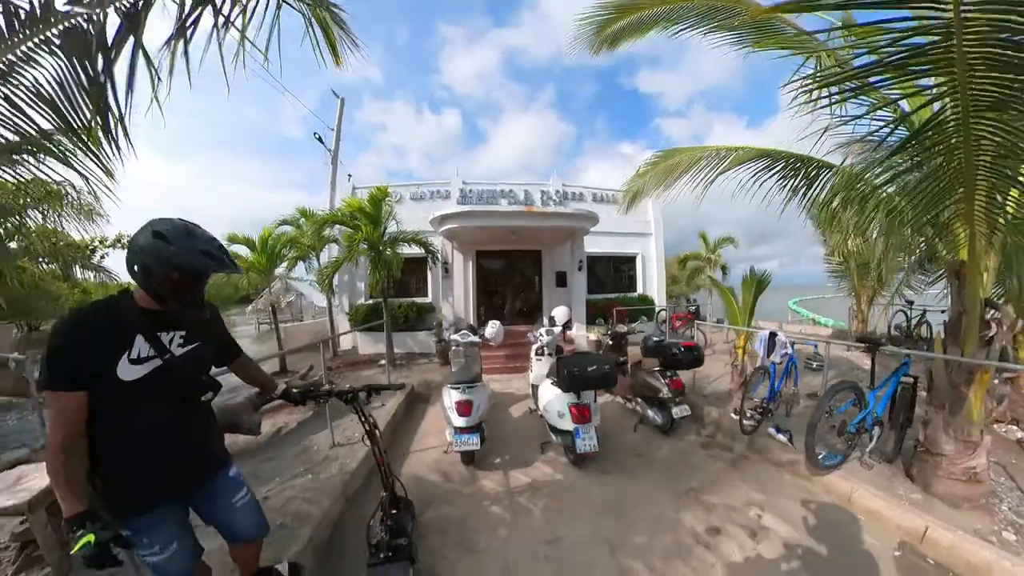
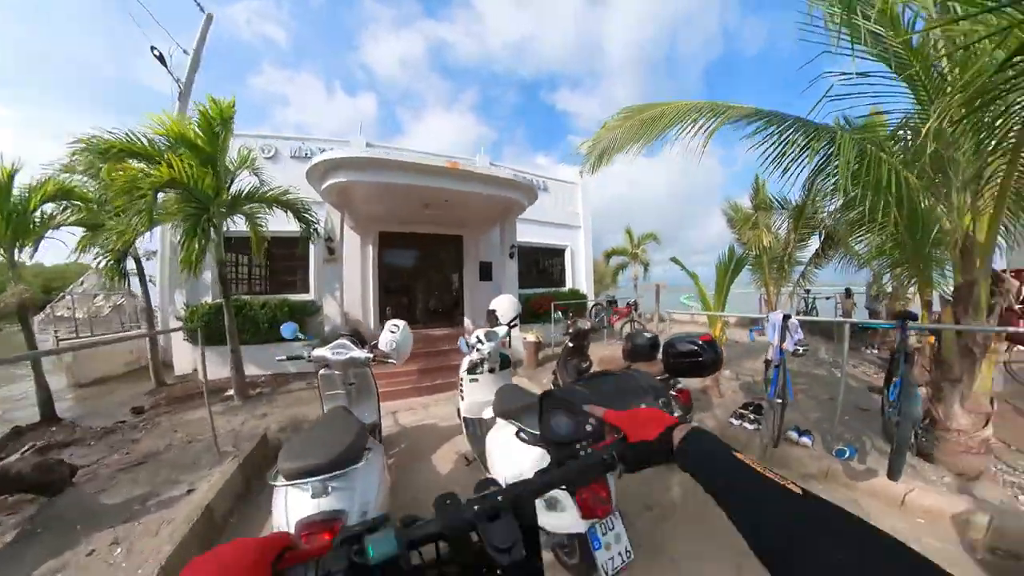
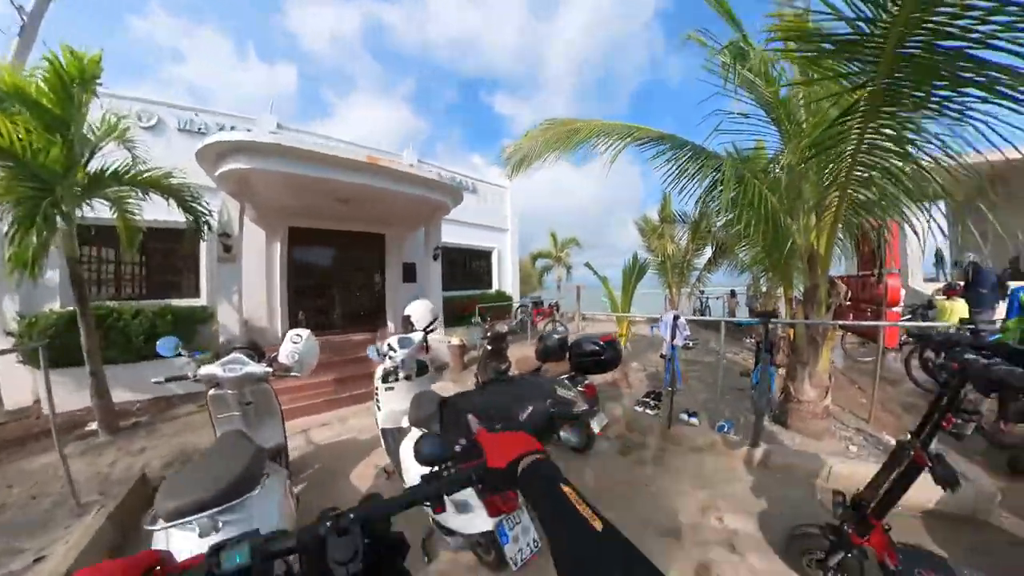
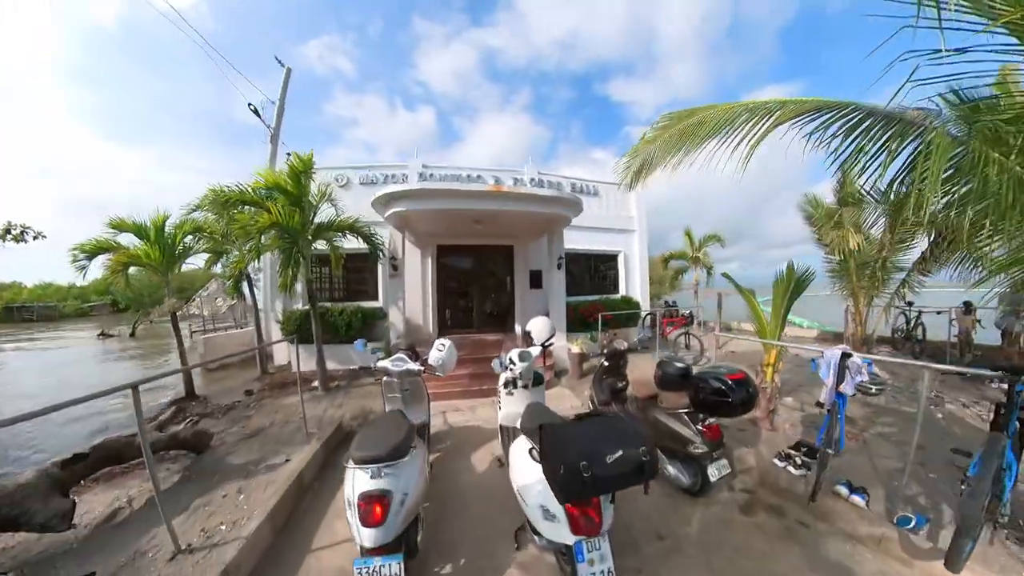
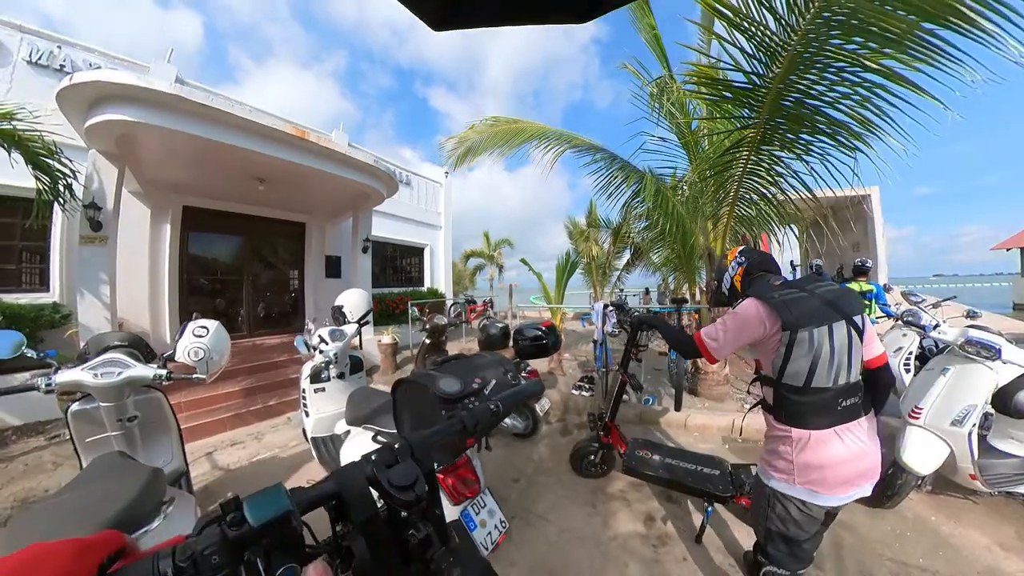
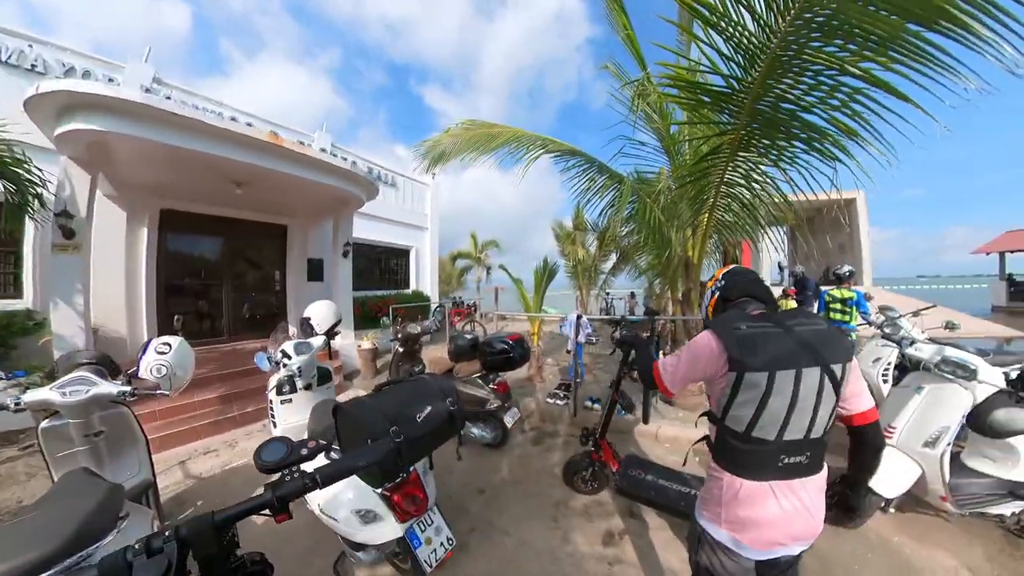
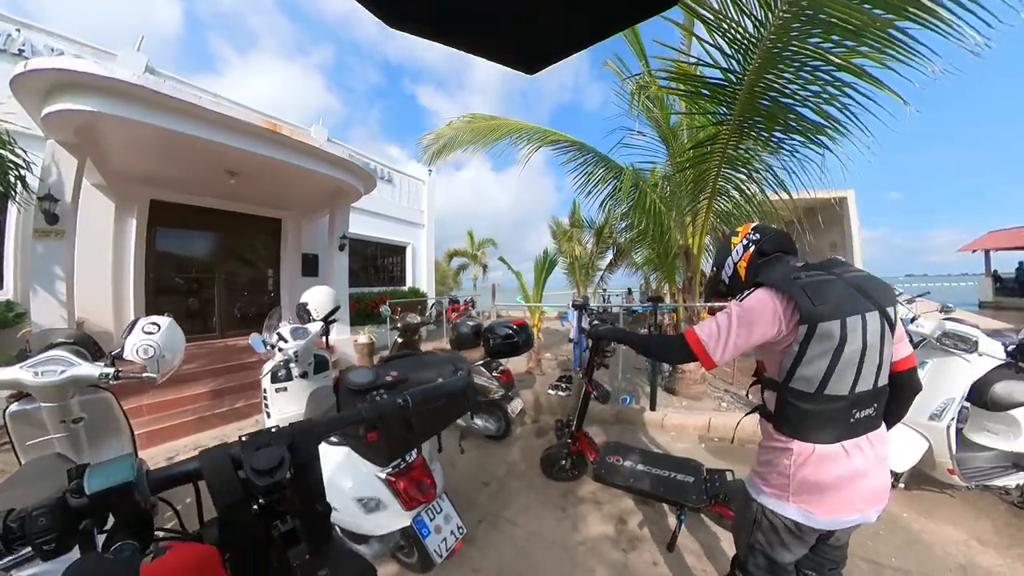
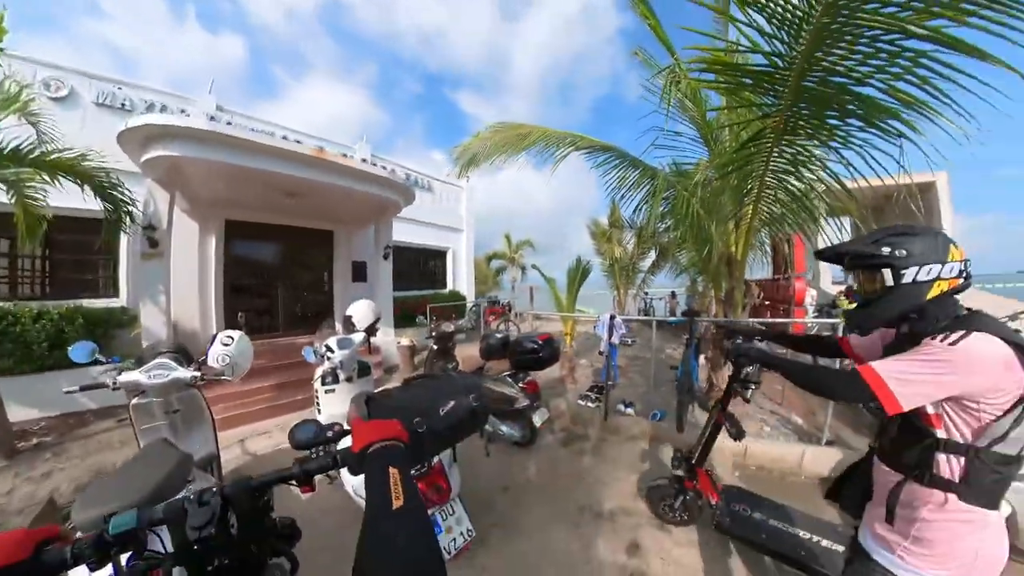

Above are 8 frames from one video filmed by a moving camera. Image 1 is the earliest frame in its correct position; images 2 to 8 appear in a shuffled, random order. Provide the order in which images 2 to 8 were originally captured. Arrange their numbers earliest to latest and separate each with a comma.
4, 2, 3, 8, 6, 5, 7
